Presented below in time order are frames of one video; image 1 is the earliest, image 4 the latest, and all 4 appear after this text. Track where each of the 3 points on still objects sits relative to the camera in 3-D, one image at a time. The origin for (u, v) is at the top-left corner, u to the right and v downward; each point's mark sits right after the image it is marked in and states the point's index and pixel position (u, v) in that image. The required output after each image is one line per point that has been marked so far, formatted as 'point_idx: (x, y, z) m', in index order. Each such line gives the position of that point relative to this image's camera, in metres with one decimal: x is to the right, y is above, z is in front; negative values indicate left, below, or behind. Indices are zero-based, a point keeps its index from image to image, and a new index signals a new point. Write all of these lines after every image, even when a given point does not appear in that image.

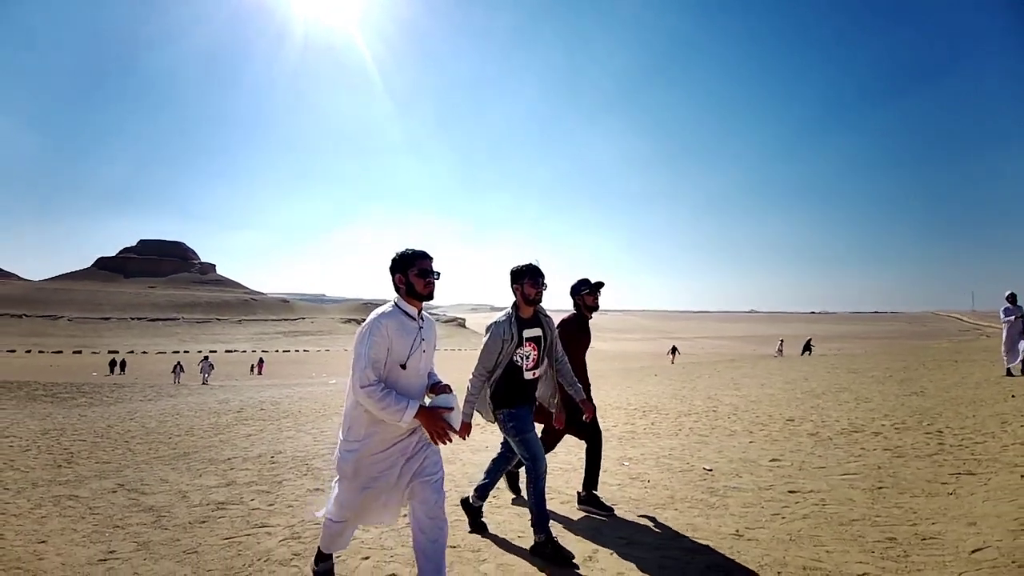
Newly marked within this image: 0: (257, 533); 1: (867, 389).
0: (-1.9, -1.8, +4.0) m
1: (+8.6, -2.5, +13.4) m
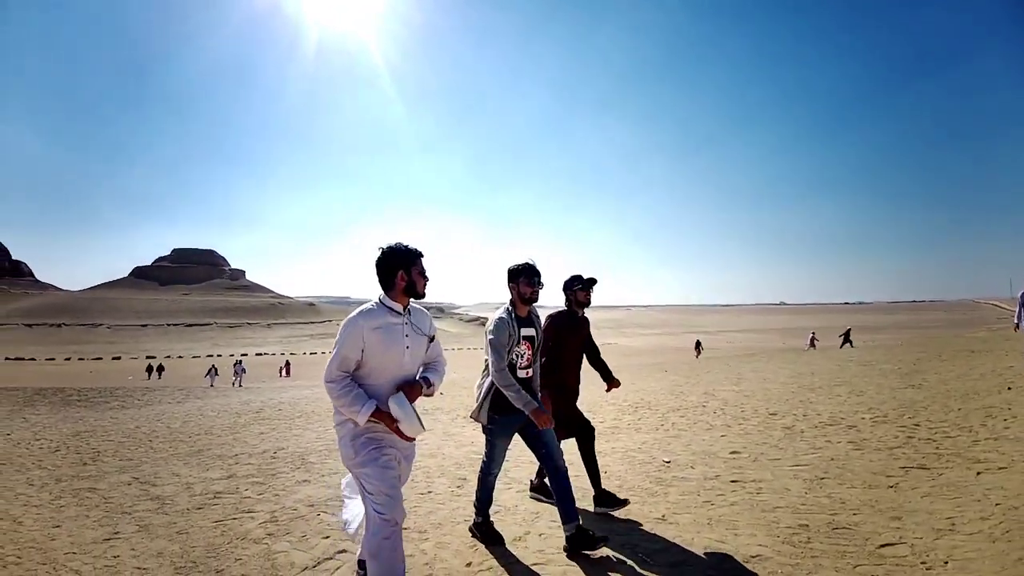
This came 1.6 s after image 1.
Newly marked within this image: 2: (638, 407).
0: (-2.3, -1.9, +4.6) m
1: (+8.7, -2.3, +13.5) m
2: (+2.6, -2.4, +11.2) m
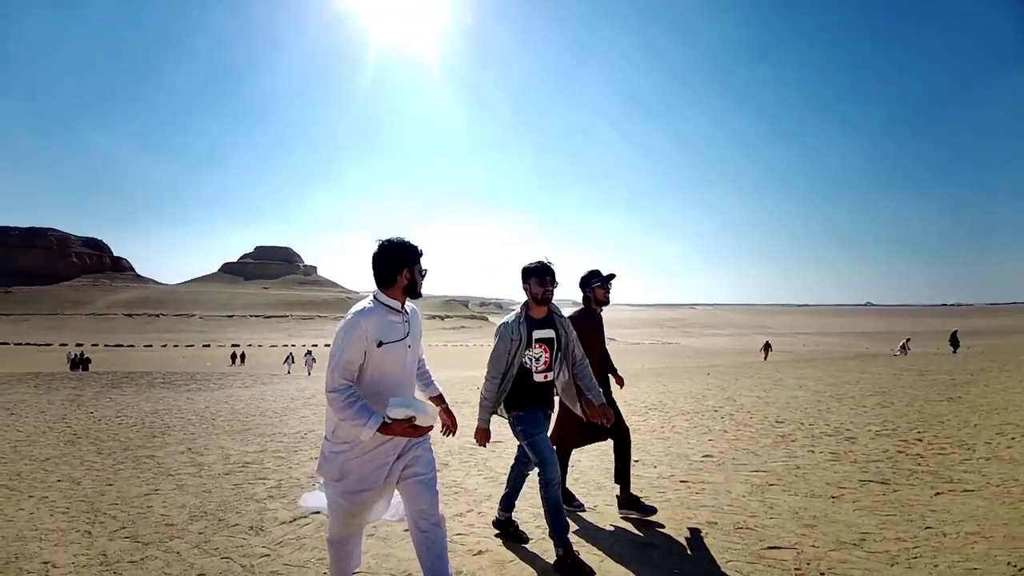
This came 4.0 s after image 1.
0: (-2.7, -2.0, +5.8) m
1: (+9.3, -2.5, +13.1) m
2: (+3.0, -2.6, +11.7) m
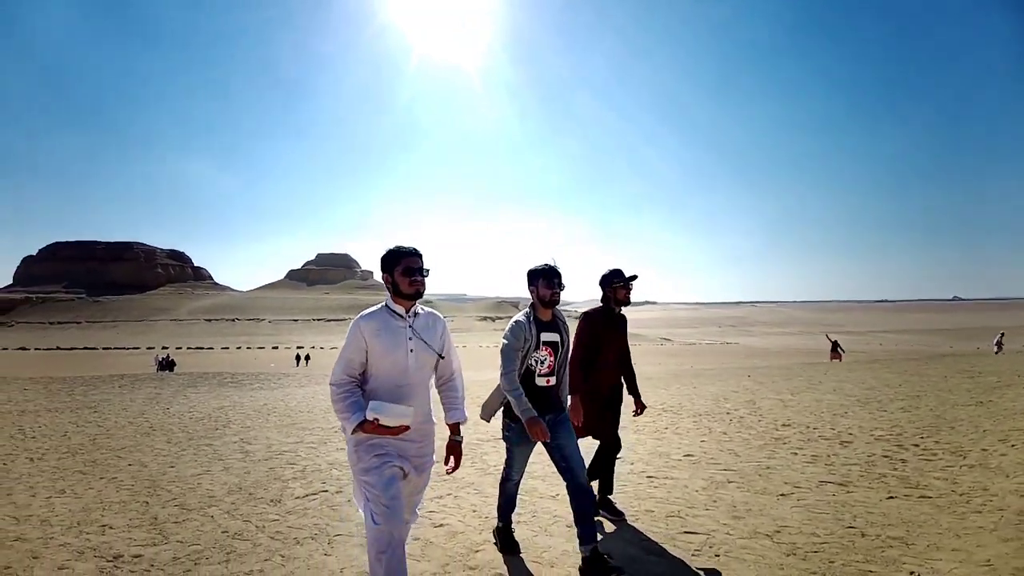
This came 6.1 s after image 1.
0: (-2.9, -2.3, +7.0) m
1: (+10.0, -2.6, +12.9) m
2: (+3.5, -2.7, +12.2) m
